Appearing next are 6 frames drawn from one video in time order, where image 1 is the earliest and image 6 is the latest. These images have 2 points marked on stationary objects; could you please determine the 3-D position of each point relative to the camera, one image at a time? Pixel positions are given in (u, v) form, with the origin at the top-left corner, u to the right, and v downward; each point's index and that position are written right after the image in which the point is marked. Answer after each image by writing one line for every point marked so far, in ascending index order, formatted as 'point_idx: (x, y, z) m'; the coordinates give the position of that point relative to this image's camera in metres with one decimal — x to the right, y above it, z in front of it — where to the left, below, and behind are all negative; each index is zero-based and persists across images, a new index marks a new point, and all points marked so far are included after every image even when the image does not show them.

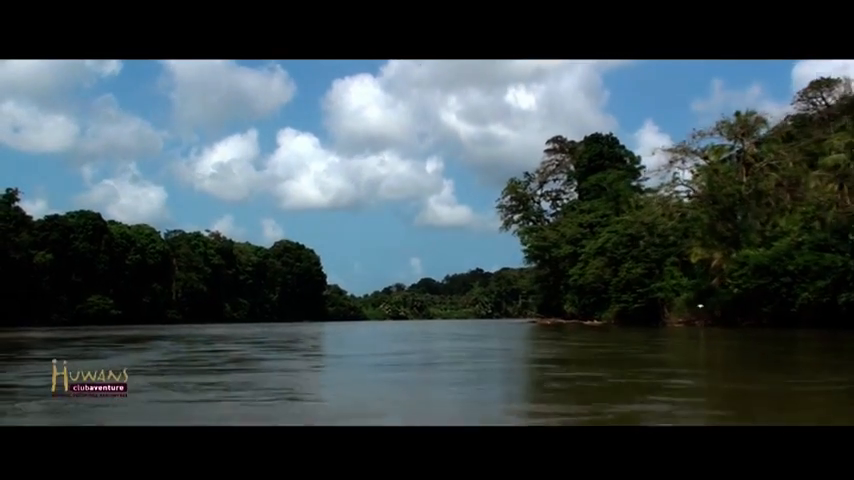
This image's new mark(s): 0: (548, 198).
0: (+2.3, +0.8, +18.1) m
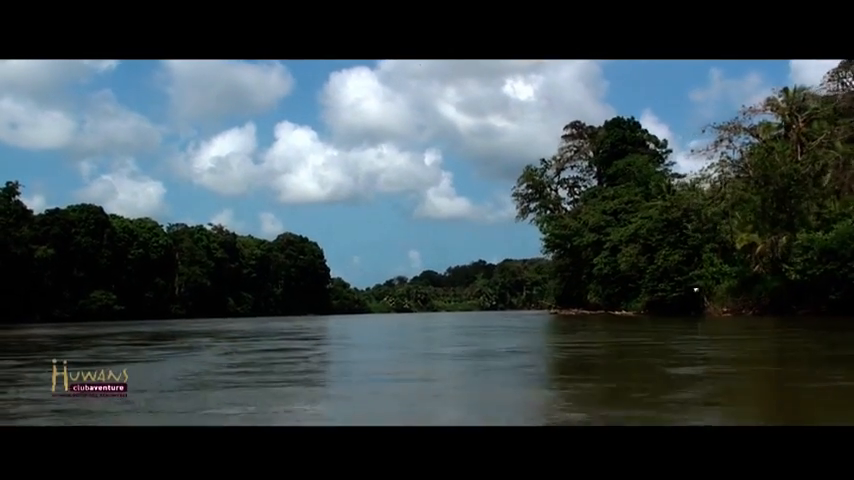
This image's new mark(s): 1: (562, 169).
0: (+2.6, +1.0, +17.5) m
1: (+2.5, +1.3, +17.5) m
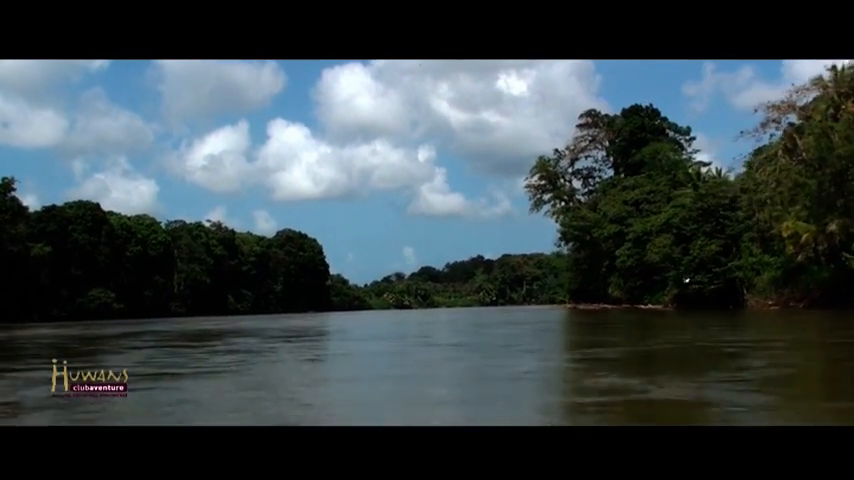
0: (+2.8, +1.2, +17.0) m
1: (+2.7, +1.5, +17.0) m
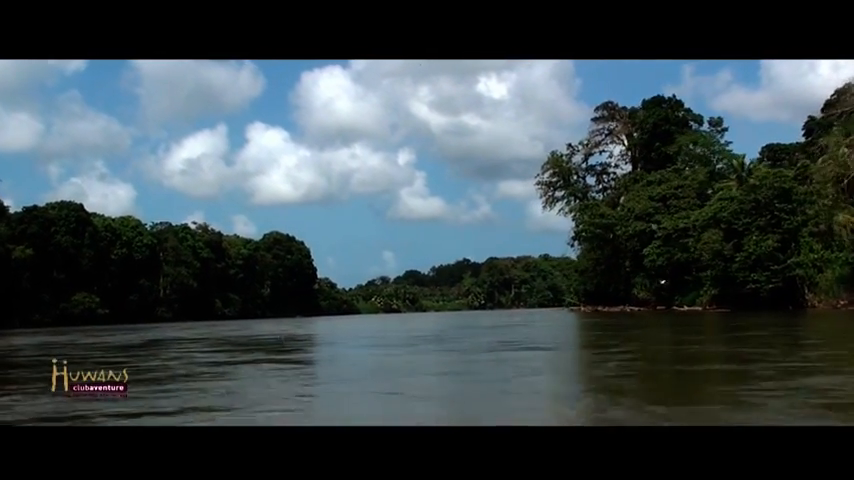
0: (+2.9, +1.2, +16.2) m
1: (+2.8, +1.5, +16.2) m
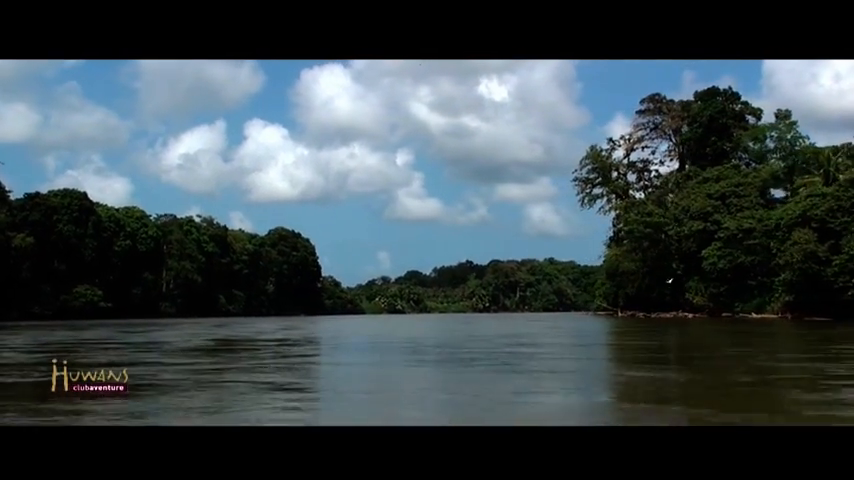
0: (+3.4, +1.2, +15.3) m
1: (+3.4, +1.5, +15.3) m
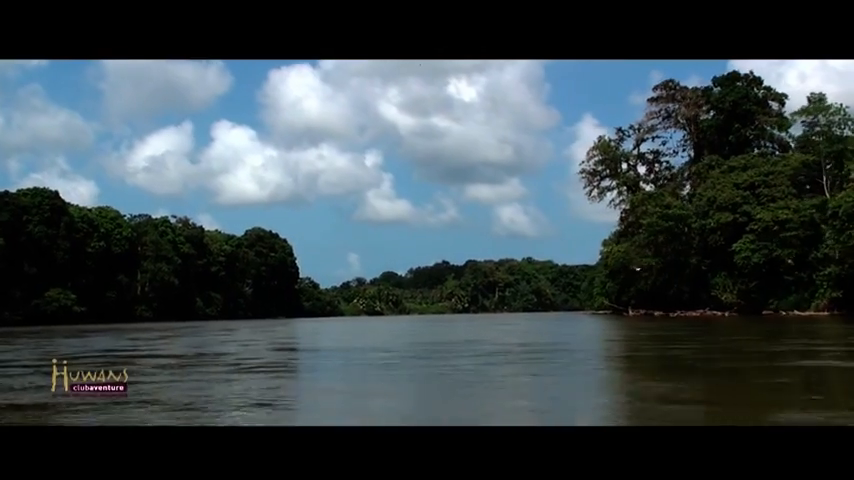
0: (+3.4, +1.2, +14.6) m
1: (+3.3, +1.6, +14.5) m
